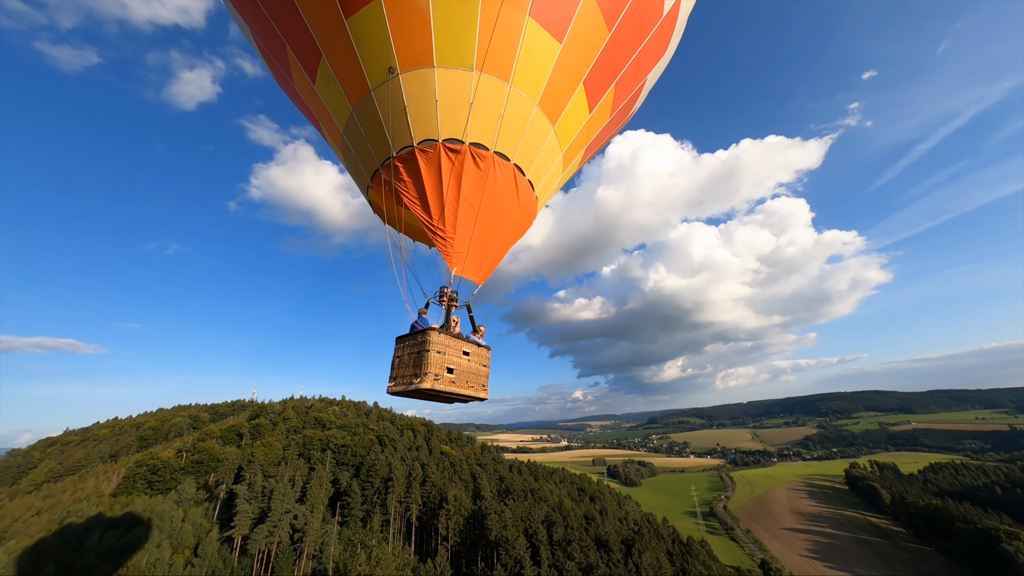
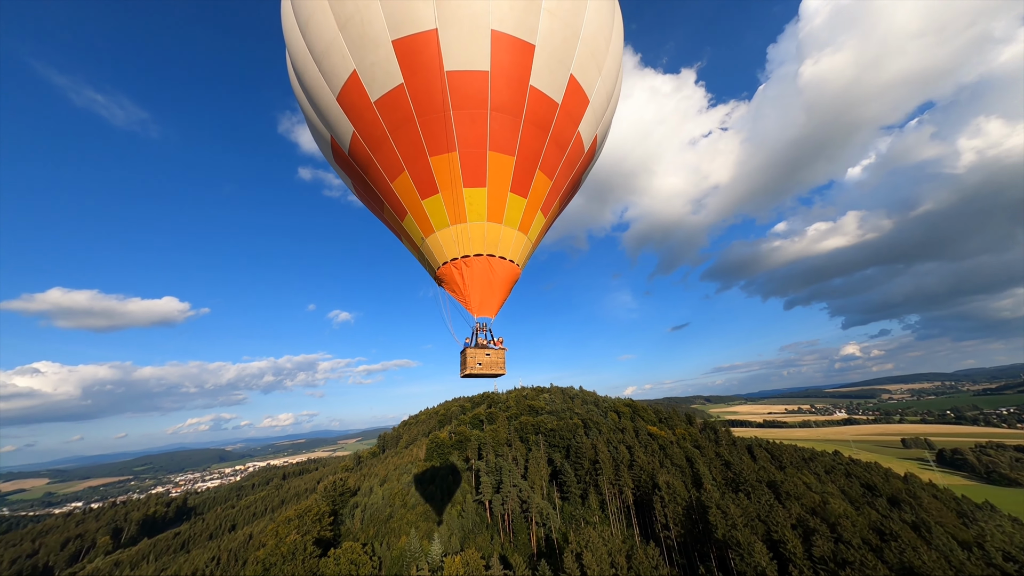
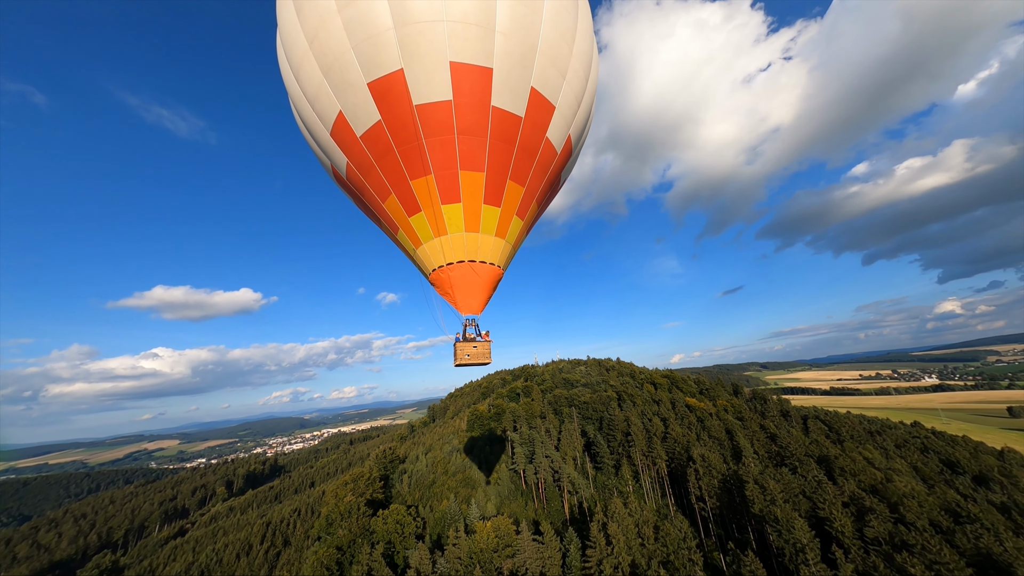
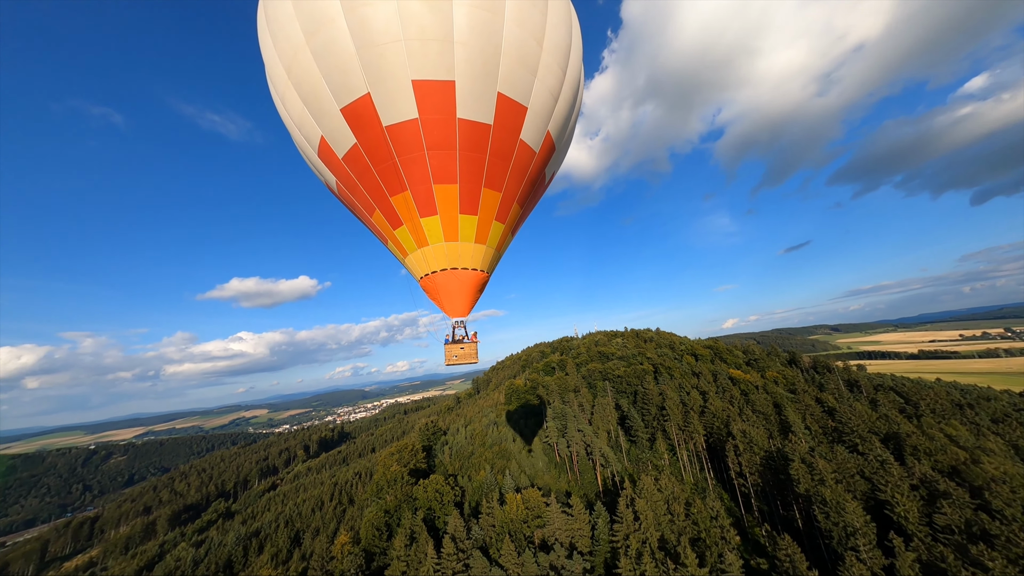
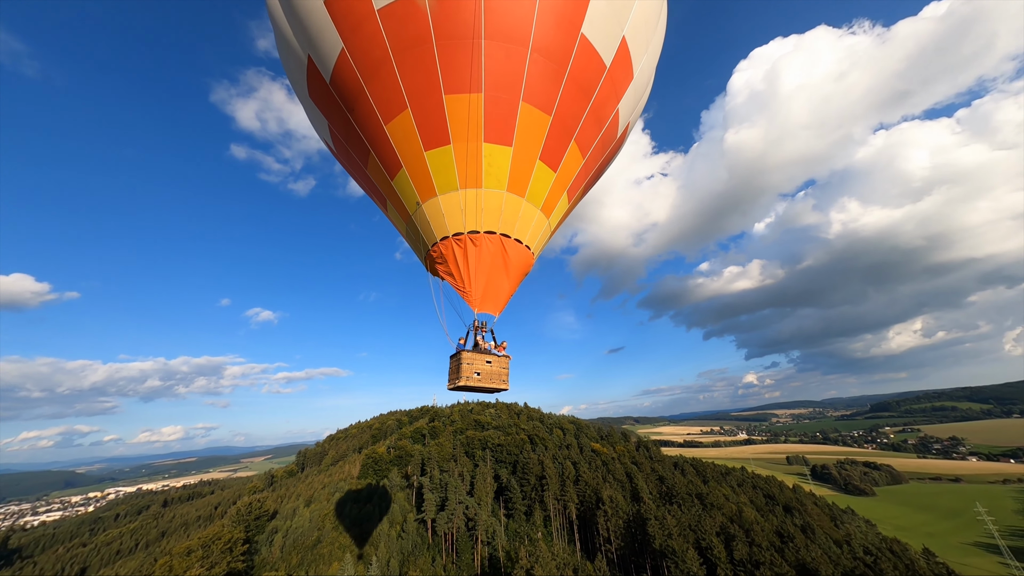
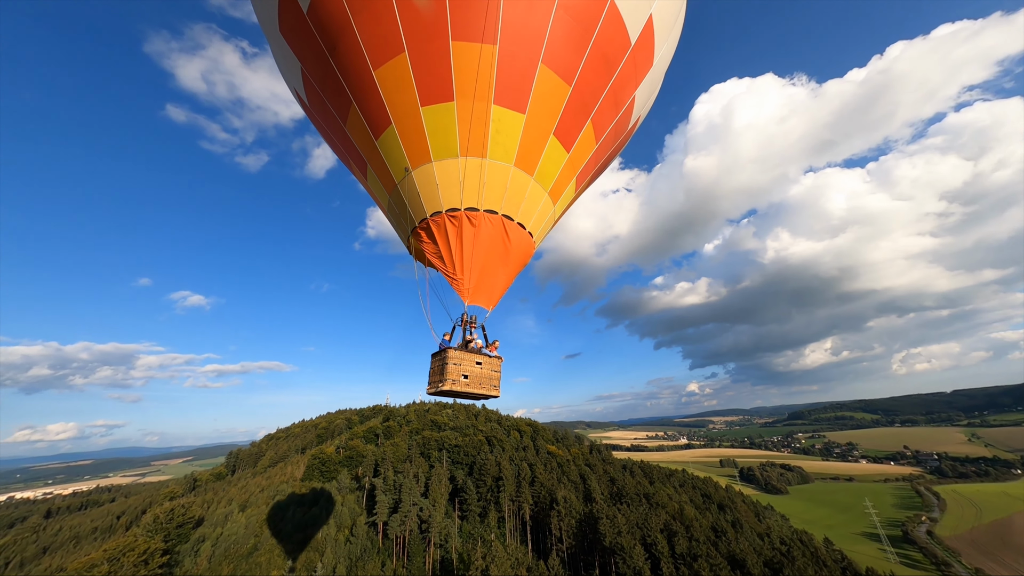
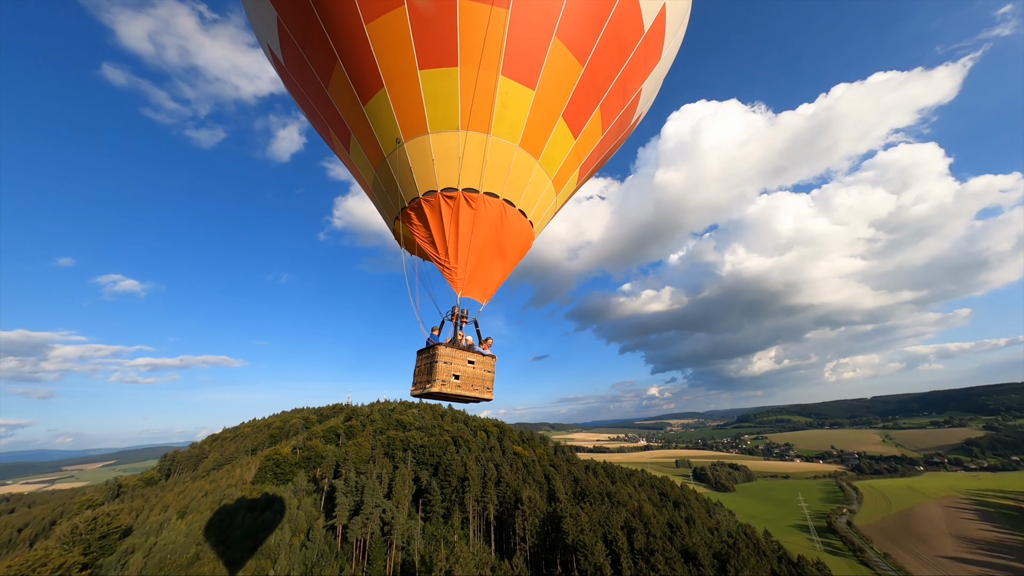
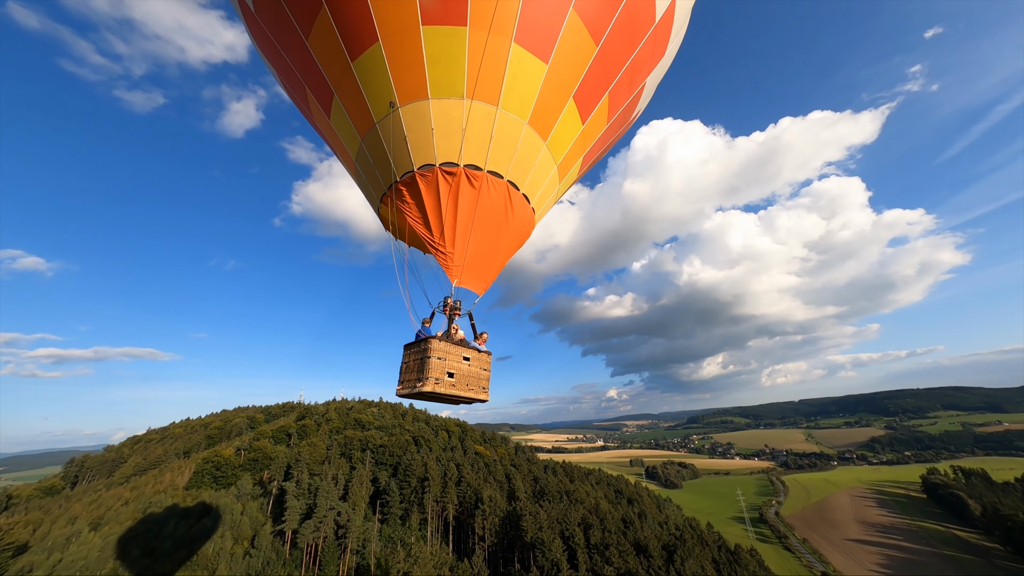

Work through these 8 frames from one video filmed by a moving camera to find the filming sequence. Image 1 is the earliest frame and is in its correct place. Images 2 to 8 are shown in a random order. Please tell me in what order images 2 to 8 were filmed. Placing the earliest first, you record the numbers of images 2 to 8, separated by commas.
8, 7, 6, 5, 2, 3, 4
